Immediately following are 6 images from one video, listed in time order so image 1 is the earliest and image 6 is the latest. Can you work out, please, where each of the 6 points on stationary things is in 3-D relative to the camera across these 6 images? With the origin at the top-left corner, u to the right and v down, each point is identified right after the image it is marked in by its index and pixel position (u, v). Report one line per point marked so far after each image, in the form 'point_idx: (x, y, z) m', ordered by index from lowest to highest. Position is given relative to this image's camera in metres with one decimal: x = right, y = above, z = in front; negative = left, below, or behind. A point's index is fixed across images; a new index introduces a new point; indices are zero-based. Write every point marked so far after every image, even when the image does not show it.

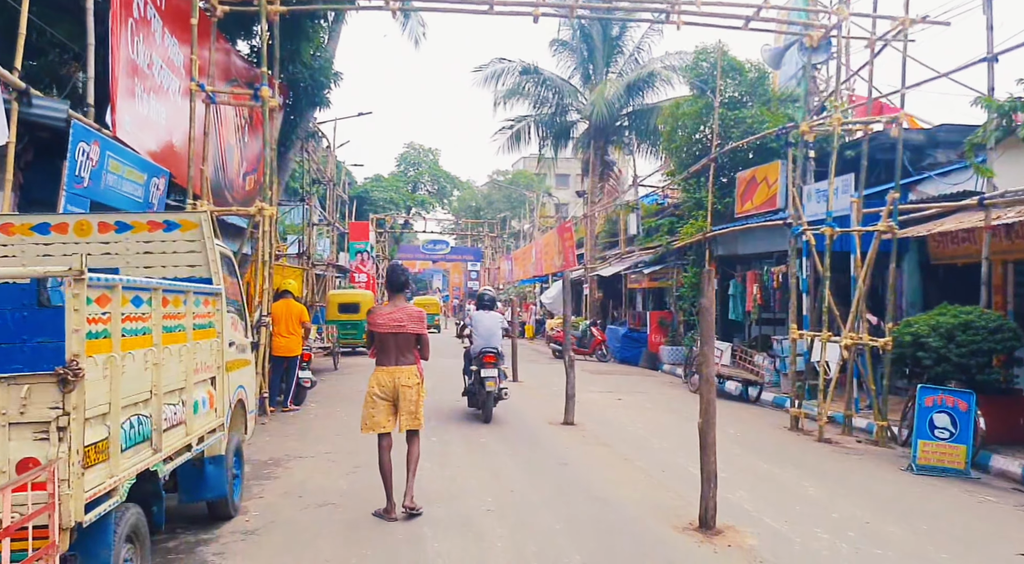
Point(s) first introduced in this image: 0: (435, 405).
0: (-1.1, -1.8, +9.8) m
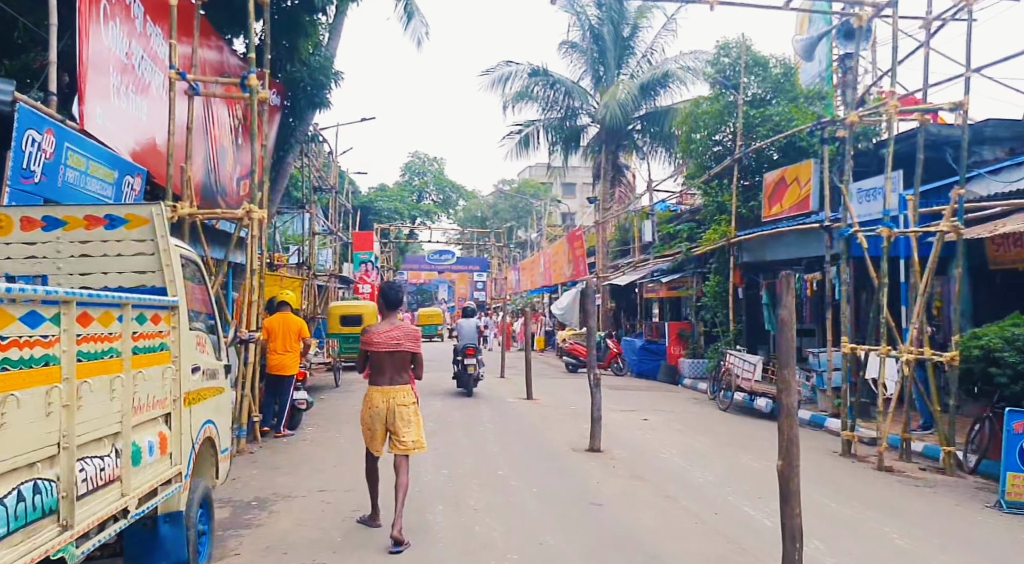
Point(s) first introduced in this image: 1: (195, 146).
0: (-0.9, -1.9, +8.9) m
1: (-5.0, +2.1, +10.7) m
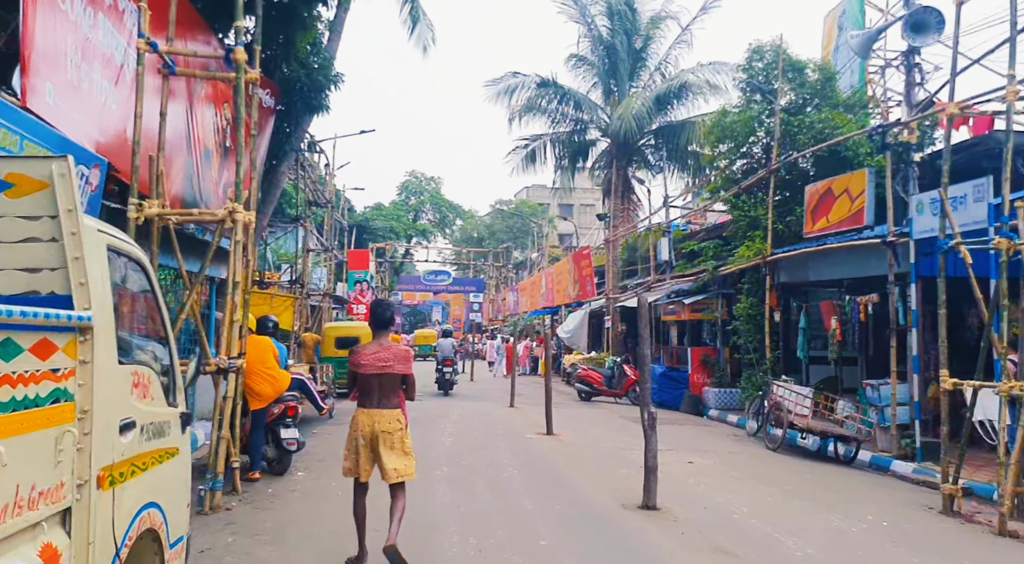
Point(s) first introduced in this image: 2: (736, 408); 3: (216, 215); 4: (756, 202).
0: (-0.6, -2.1, +7.5) m
1: (-4.7, +1.9, +9.4) m
2: (+4.6, -2.6, +14.2) m
3: (-2.6, +0.6, +6.1) m
4: (+5.0, +1.6, +14.0) m
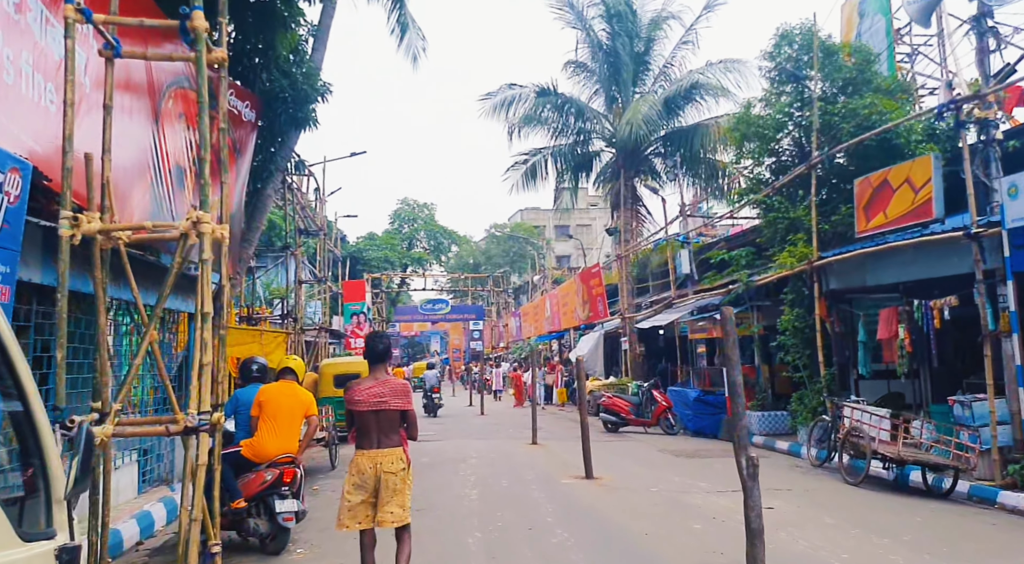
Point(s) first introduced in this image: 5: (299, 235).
0: (-0.1, -2.3, +6.1) m
1: (-4.4, +1.4, +8.0) m
2: (+5.0, -2.8, +12.7) m
3: (-2.3, +0.4, +4.7) m
4: (+5.2, +1.5, +12.7) m
5: (-5.8, +1.3, +18.5) m
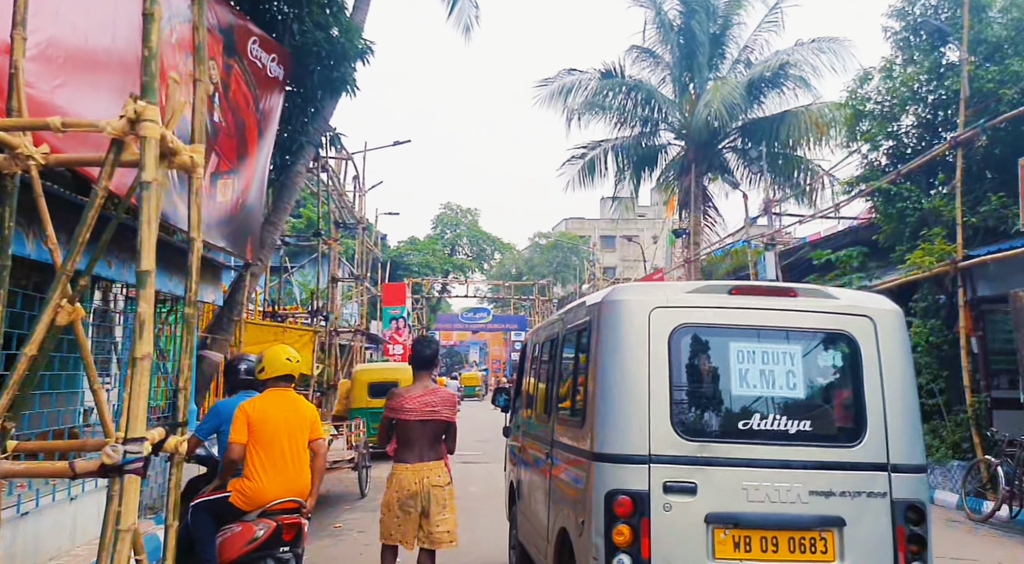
0: (+0.5, -2.1, +4.1) m
1: (-3.6, +1.7, +6.3) m
2: (+6.0, -2.9, +10.4) m
3: (-1.7, +0.6, +2.9) m
4: (+6.2, +1.4, +10.4) m
5: (-4.4, +1.3, +16.9) m
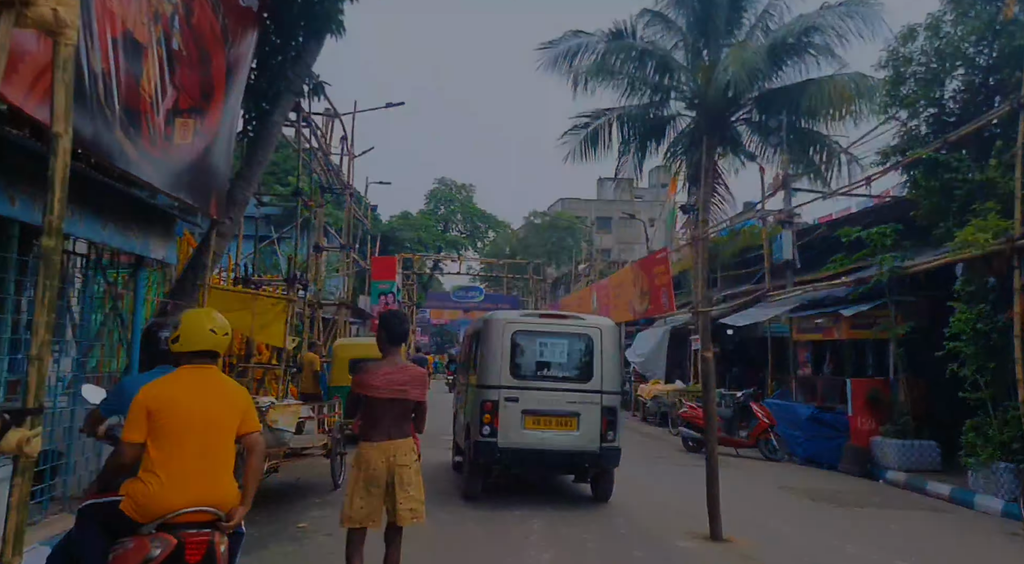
0: (+0.5, -1.9, +3.0) m
1: (-3.5, +2.1, +5.1) m
2: (+5.9, -2.6, +9.5) m
3: (-1.6, +0.9, +1.7) m
4: (+6.2, +1.6, +9.4) m
5: (-4.4, +2.0, +15.7) m
